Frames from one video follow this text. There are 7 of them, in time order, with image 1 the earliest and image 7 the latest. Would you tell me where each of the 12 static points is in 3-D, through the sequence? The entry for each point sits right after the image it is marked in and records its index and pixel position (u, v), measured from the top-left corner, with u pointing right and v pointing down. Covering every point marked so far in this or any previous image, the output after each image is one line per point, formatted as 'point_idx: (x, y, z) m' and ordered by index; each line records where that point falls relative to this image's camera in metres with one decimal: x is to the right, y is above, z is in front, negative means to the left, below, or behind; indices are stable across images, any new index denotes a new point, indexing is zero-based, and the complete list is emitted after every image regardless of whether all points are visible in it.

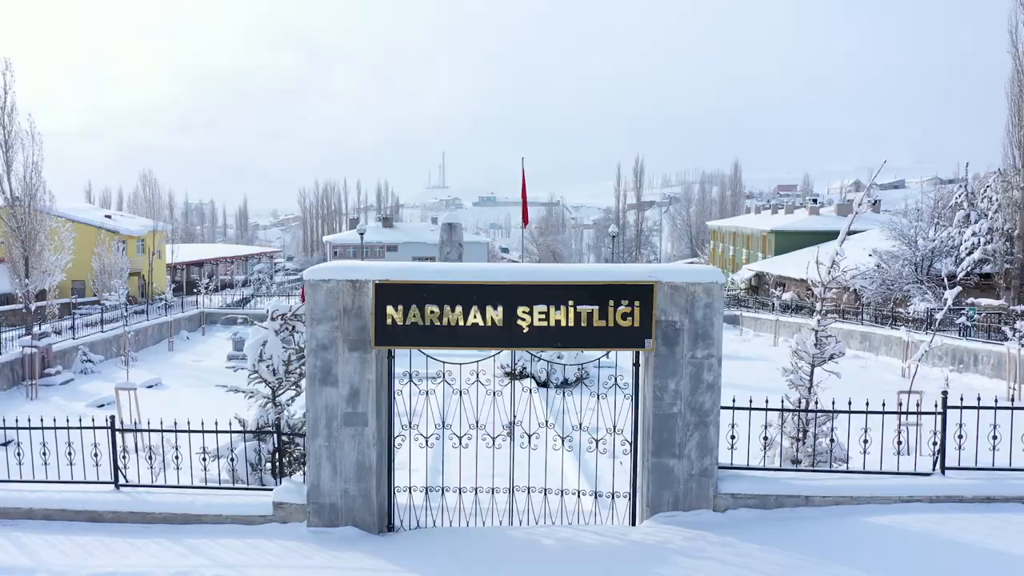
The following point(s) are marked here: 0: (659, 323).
0: (+1.3, -0.3, +6.3) m
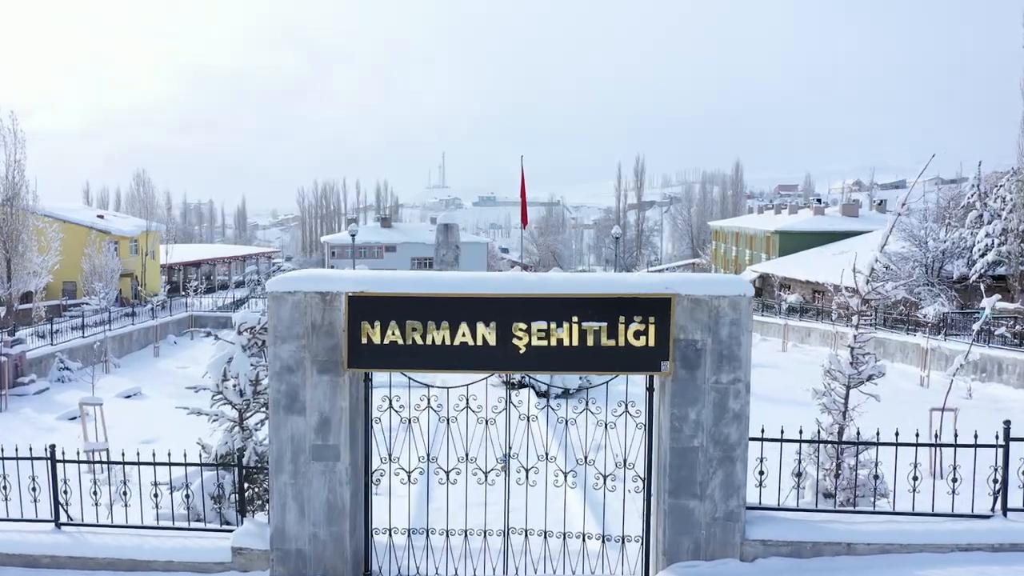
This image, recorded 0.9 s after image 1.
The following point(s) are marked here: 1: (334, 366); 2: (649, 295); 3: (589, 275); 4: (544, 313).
0: (+1.3, -0.4, +5.4) m
1: (-1.4, -0.6, +5.6) m
2: (+1.1, -0.1, +5.4) m
3: (+0.6, +0.1, +5.5) m
4: (+0.3, -0.2, +5.5) m
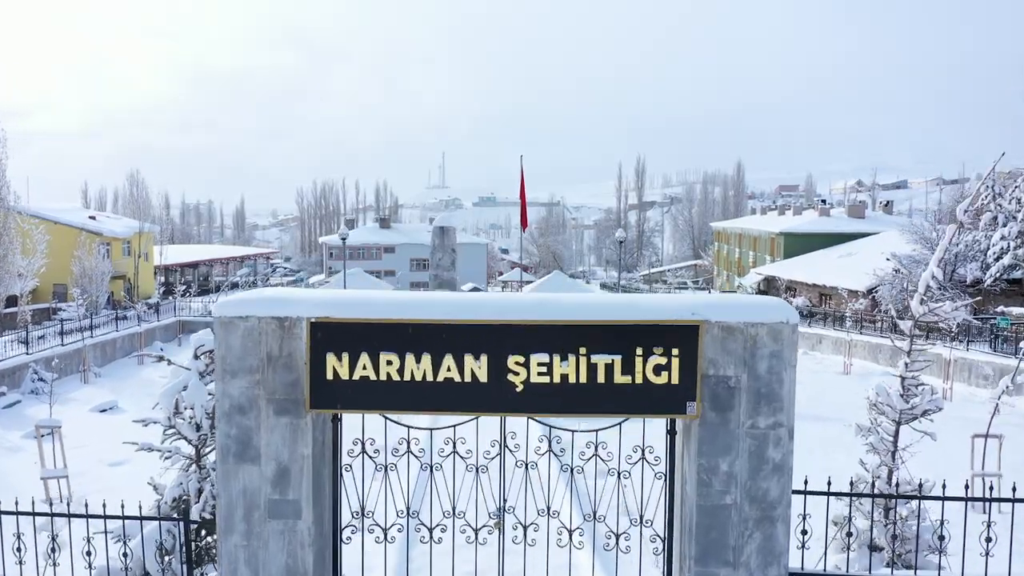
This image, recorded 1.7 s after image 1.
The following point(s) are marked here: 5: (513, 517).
0: (+1.2, -0.6, +4.5) m
1: (-1.5, -0.8, +4.7) m
2: (+1.0, -0.2, +4.5) m
3: (+0.6, -0.1, +4.6) m
4: (+0.2, -0.4, +4.5) m
5: (0.0, -2.1, +7.0) m
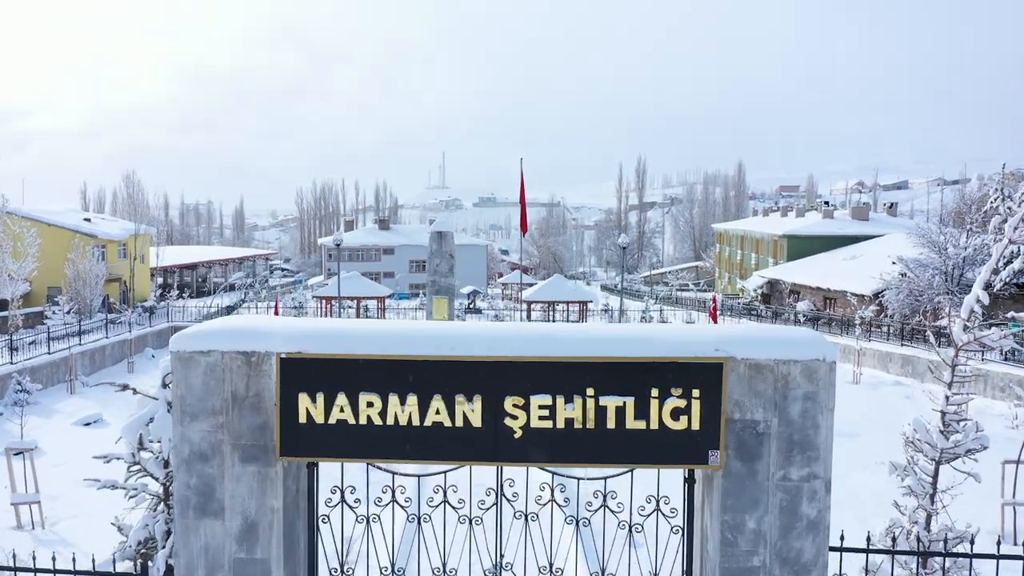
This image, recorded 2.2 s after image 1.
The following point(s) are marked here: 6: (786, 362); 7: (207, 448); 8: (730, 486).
0: (+1.2, -0.8, +3.9) m
1: (-1.5, -1.0, +4.1) m
2: (+1.0, -0.4, +3.9) m
3: (+0.6, -0.2, +4.0) m
4: (+0.2, -0.5, +4.0) m
5: (0.0, -2.3, +6.4) m
6: (+1.5, -0.4, +3.9) m
7: (-1.8, -0.9, +4.2) m
8: (+1.2, -1.1, +4.0) m
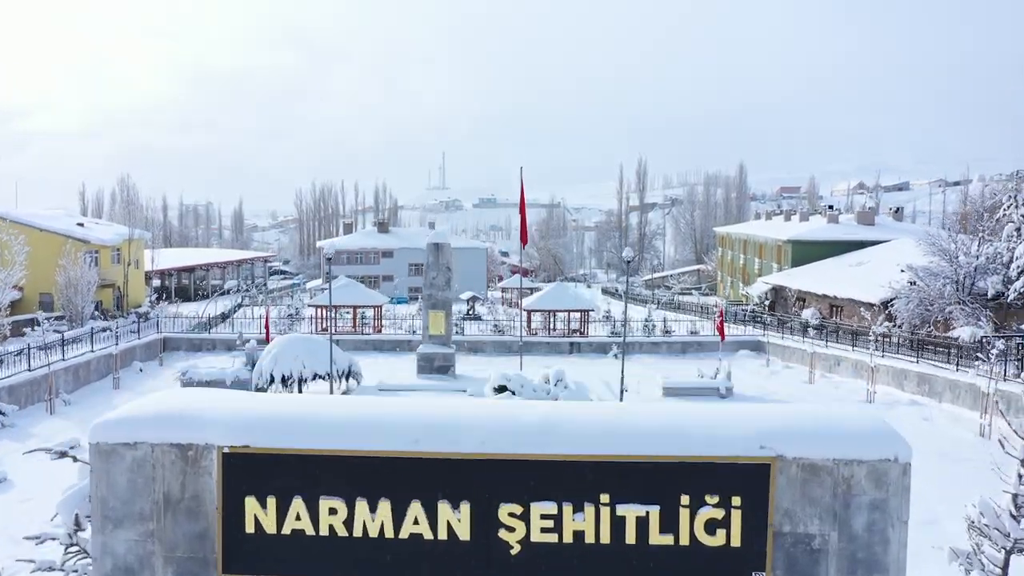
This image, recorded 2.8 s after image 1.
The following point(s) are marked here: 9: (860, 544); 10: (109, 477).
0: (+1.2, -1.1, +3.2) m
1: (-1.5, -1.4, +3.4) m
2: (+1.0, -0.8, +3.2) m
3: (+0.5, -0.6, +3.2) m
4: (+0.2, -0.9, +3.2) m
5: (0.0, -2.7, +5.6) m
6: (+1.5, -0.8, +3.2) m
7: (-1.8, -1.3, +3.4) m
8: (+1.2, -1.5, +3.2) m
9: (+1.6, -1.2, +3.2) m
10: (-2.0, -0.9, +3.4) m
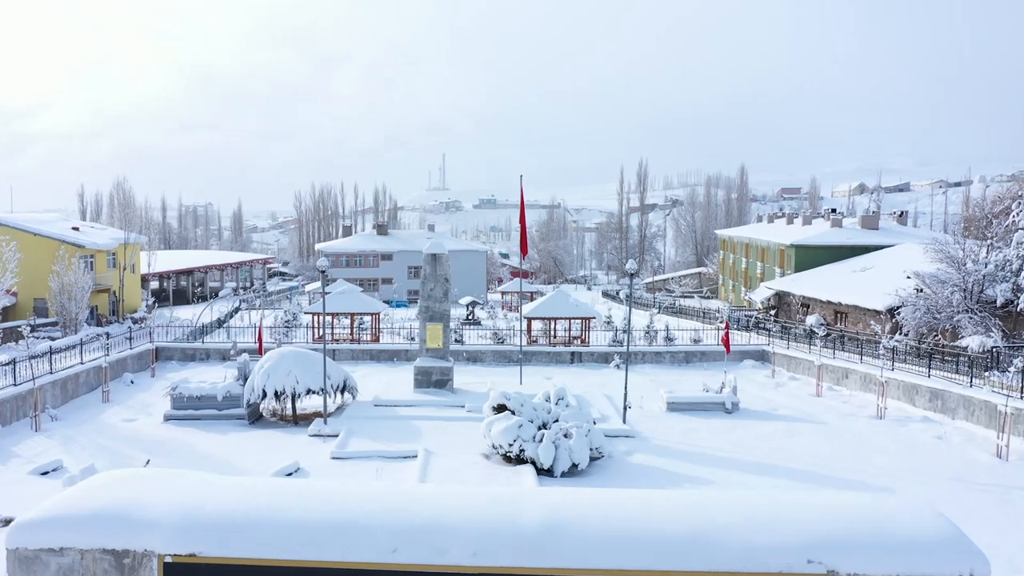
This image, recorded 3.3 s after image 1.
0: (+1.2, -1.4, +2.6) m
1: (-1.5, -1.7, +2.8) m
2: (+1.0, -1.1, +2.6) m
3: (+0.5, -0.9, +2.7) m
4: (+0.2, -1.2, +2.7) m
5: (0.0, -3.0, +5.1) m
6: (+1.5, -1.1, +2.6) m
7: (-1.9, -1.6, +2.9) m
8: (+1.2, -1.8, +2.7) m
9: (+1.6, -1.5, +2.6) m
10: (-2.0, -1.2, +2.8) m
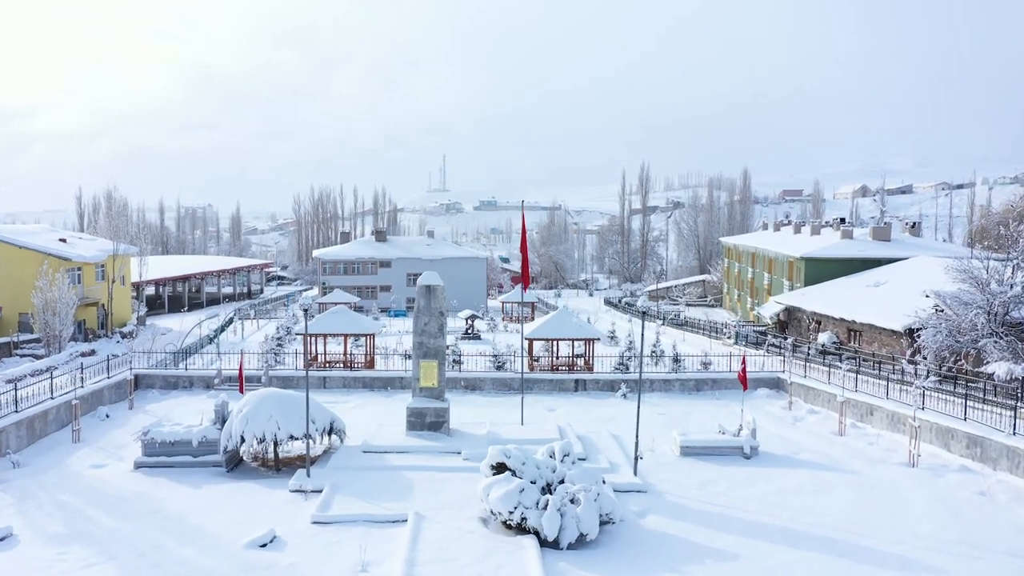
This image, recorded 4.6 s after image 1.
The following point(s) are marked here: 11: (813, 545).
0: (+1.2, -2.3, +1.2) m
1: (-1.5, -2.5, +1.4) m
2: (+1.0, -1.9, +1.2) m
3: (+0.5, -1.8, +1.3) m
4: (+0.2, -2.1, +1.3) m
5: (0.0, -3.8, +3.7) m
6: (+1.5, -2.0, +1.2) m
7: (-1.8, -2.5, +1.5) m
8: (+1.2, -2.7, +1.3) m
9: (+1.6, -2.3, +1.2) m
10: (-2.0, -2.1, +1.4) m
11: (+5.3, -4.4, +12.1) m
